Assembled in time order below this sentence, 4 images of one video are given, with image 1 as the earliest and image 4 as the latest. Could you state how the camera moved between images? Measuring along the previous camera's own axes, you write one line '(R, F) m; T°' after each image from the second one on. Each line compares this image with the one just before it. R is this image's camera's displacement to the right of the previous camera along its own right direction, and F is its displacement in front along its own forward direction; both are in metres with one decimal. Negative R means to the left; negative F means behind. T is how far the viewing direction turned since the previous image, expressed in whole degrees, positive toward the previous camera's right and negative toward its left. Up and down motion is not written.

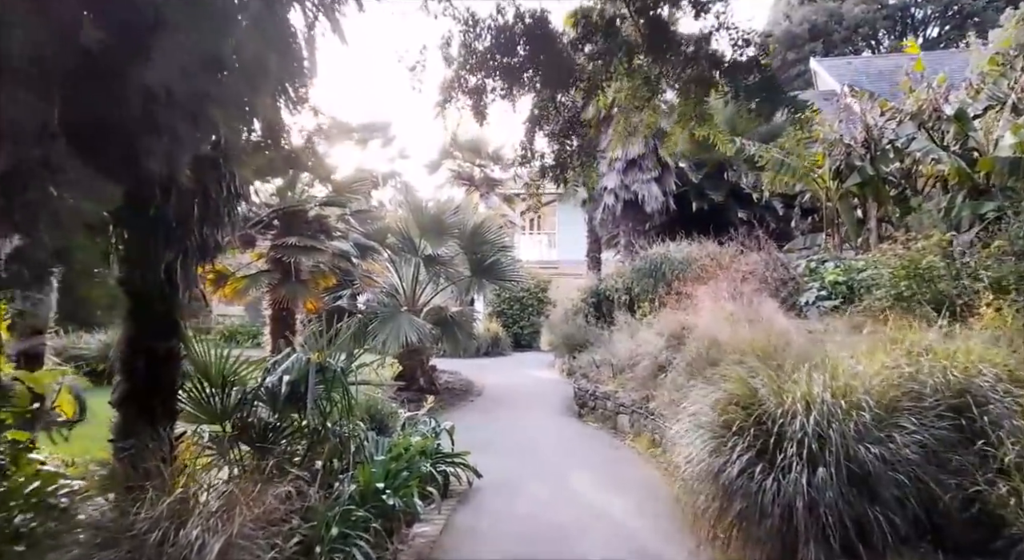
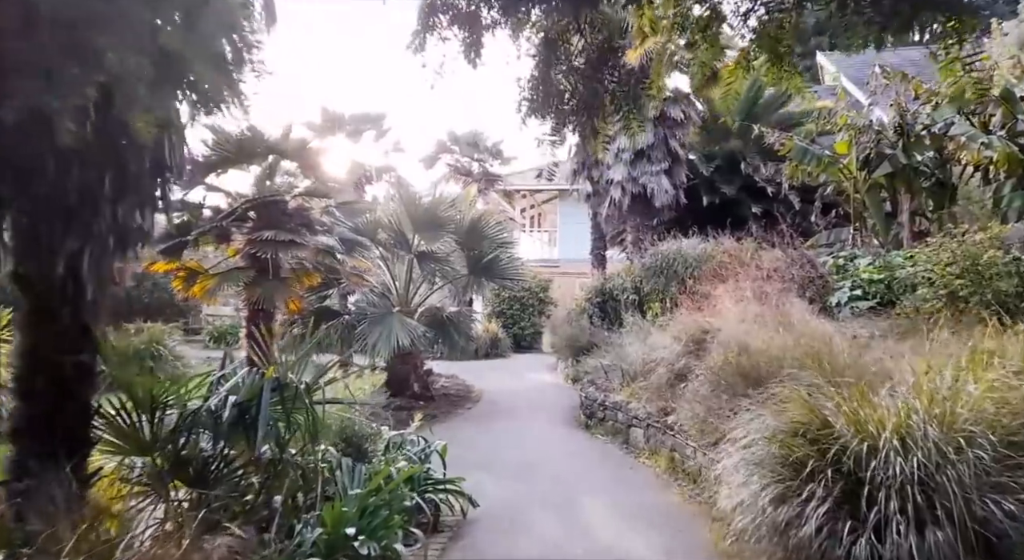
(0.0, +0.7) m; 0°
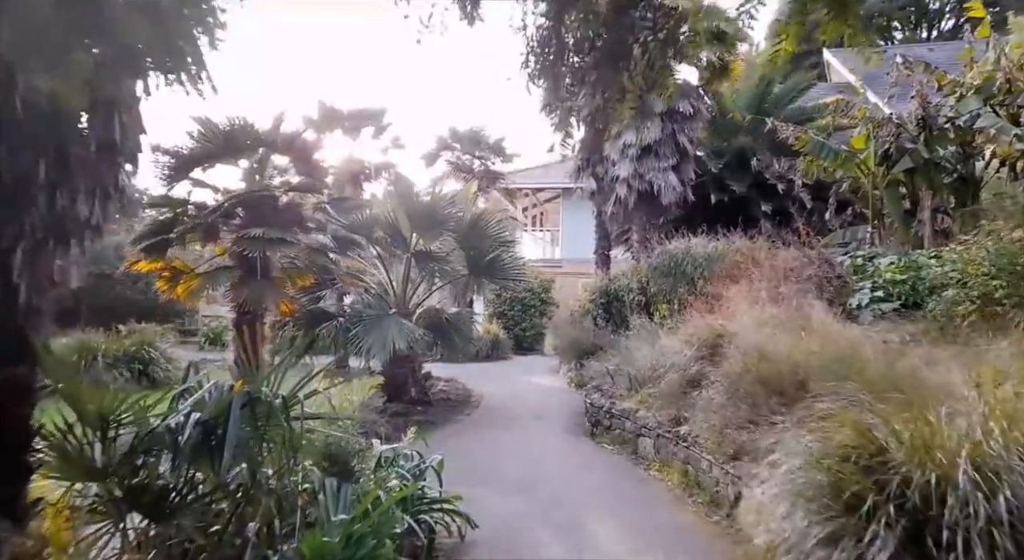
(0.0, +0.4) m; 0°
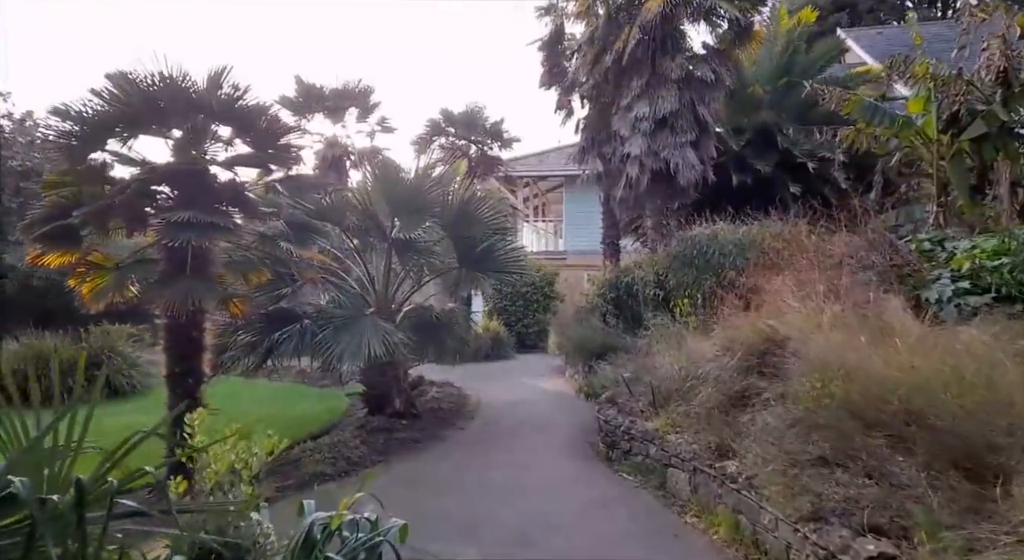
(+0.1, +1.2) m; 0°
